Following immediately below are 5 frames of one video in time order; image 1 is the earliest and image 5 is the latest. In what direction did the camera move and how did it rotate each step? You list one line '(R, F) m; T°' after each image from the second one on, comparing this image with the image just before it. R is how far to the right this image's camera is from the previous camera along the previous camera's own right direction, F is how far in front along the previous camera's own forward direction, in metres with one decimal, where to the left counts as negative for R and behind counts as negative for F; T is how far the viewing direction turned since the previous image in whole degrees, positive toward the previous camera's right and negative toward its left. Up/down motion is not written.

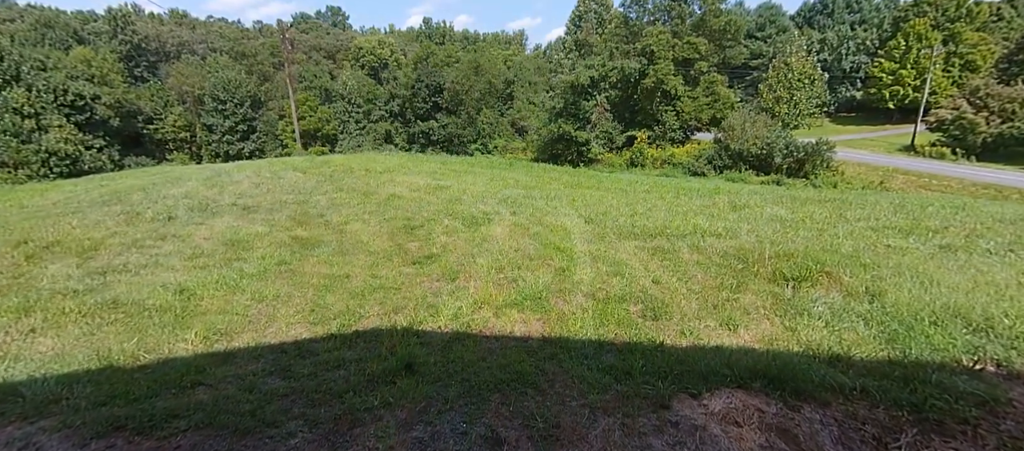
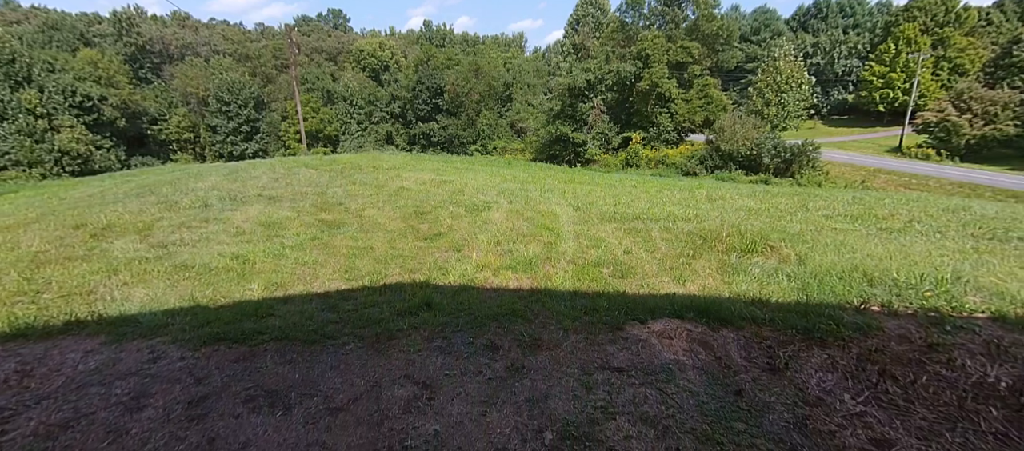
(0.0, -0.7) m; 0°
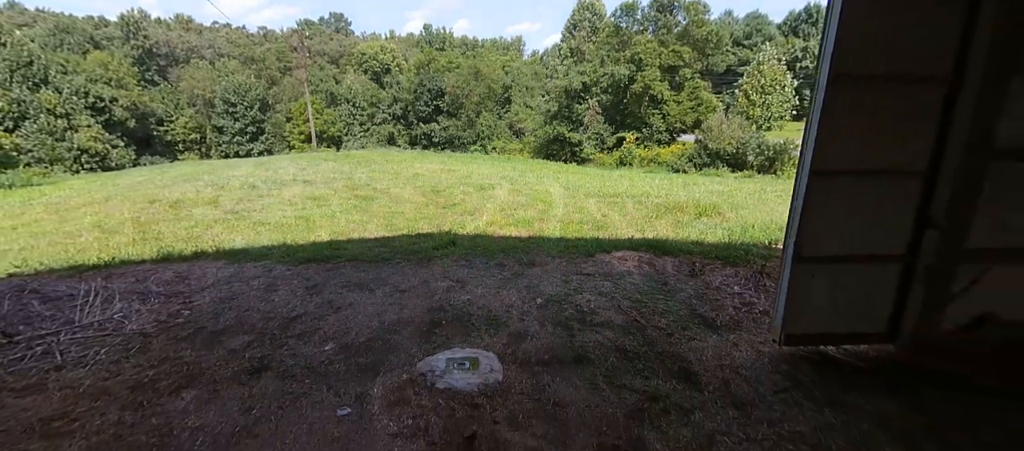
(0.0, -1.1) m; 0°
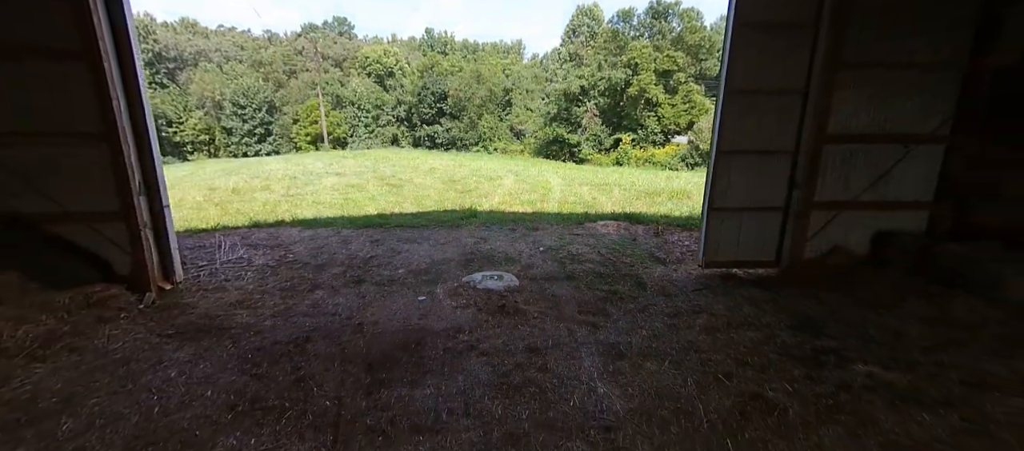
(-0.1, -1.2) m; 0°
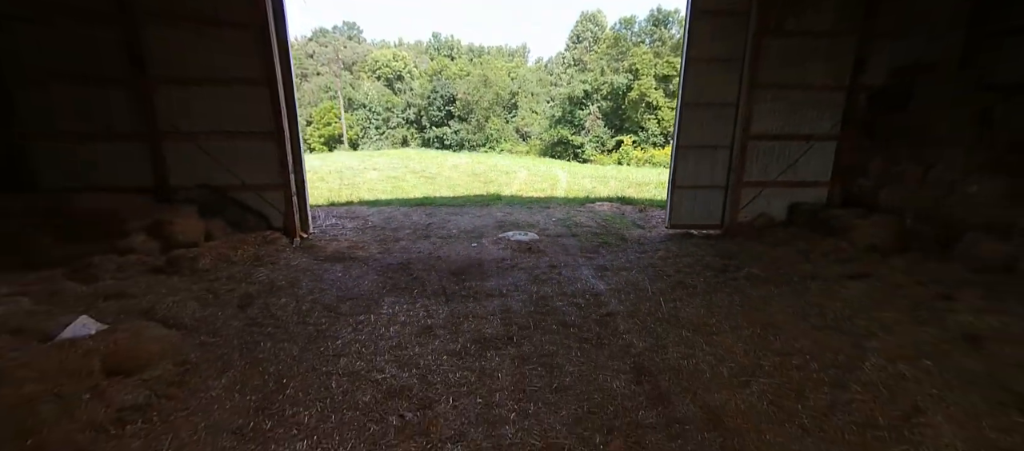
(-0.2, -1.4) m; 0°
